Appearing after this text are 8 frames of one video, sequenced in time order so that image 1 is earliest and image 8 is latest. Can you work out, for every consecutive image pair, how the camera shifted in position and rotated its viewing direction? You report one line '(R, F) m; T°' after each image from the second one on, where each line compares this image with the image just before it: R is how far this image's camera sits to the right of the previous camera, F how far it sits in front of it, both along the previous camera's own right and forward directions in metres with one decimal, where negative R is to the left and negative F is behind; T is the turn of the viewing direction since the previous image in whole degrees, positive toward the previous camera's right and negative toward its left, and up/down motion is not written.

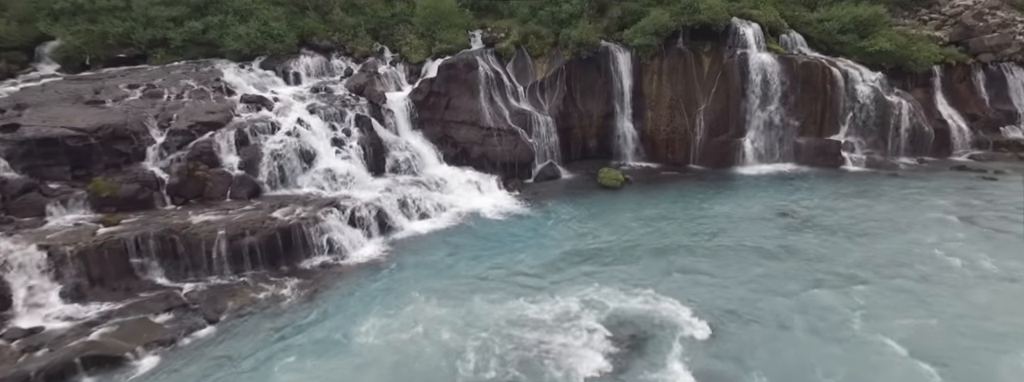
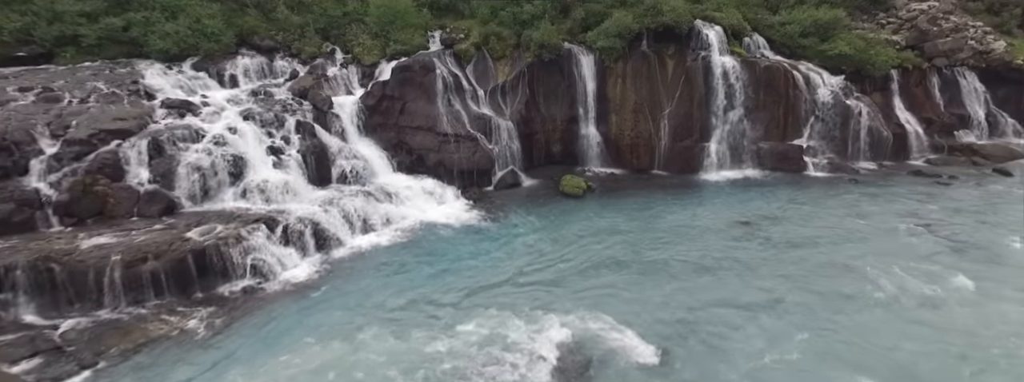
(+0.8, +0.9) m; +3°
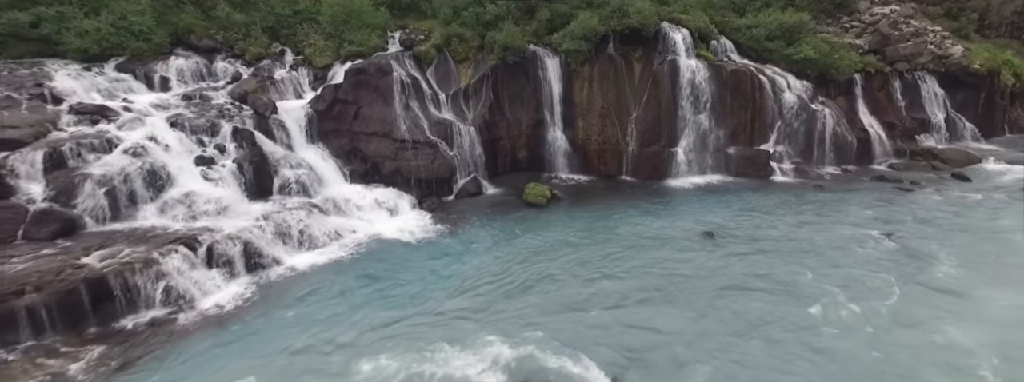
(+0.7, +0.9) m; +3°
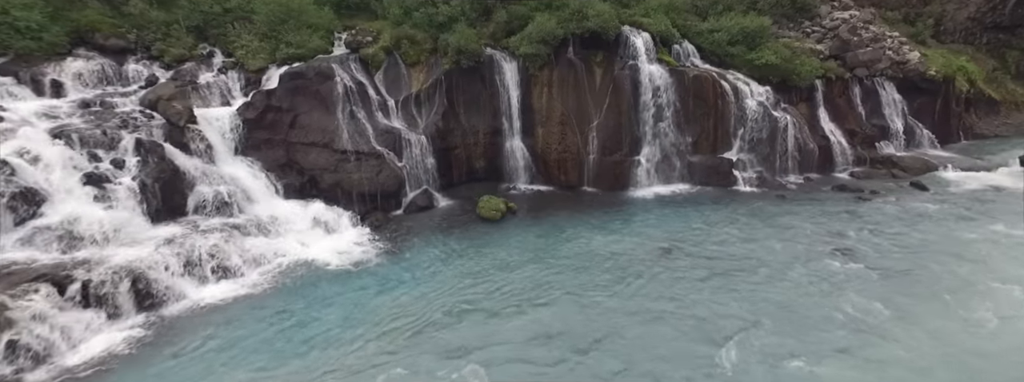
(+0.8, +1.2) m; +3°
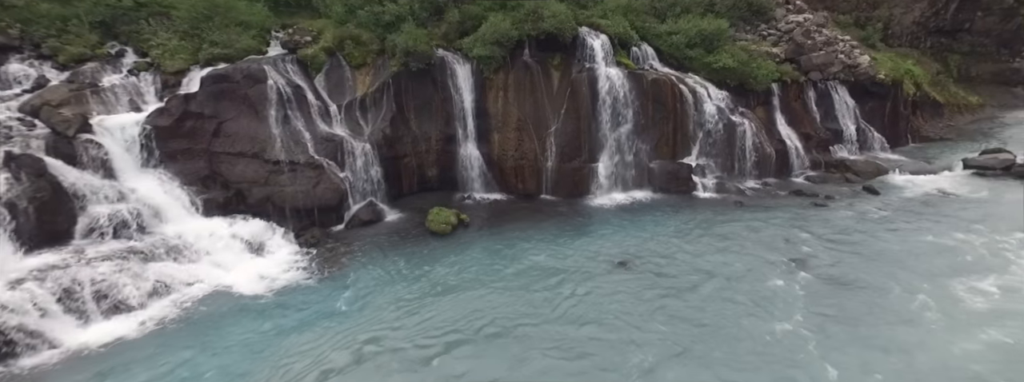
(+0.6, +1.0) m; +4°
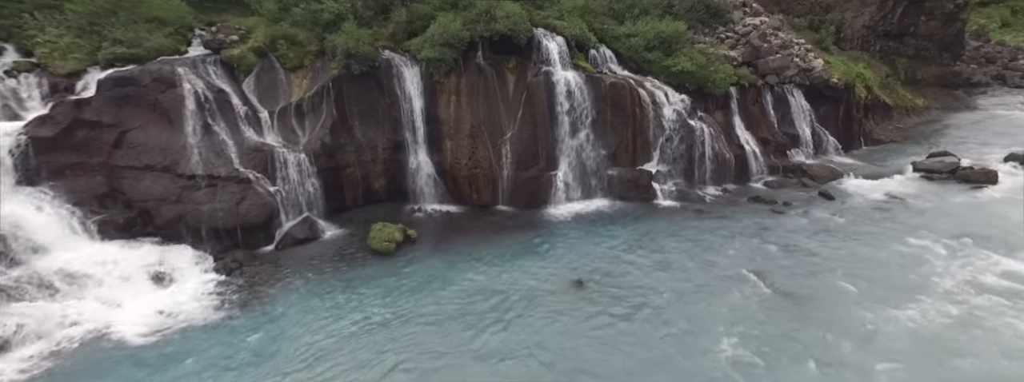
(+0.7, +0.9) m; +4°
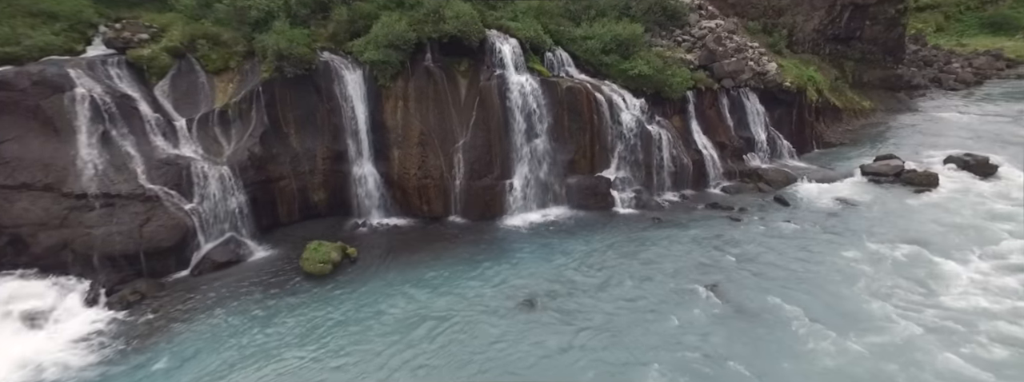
(+0.6, +0.9) m; +4°
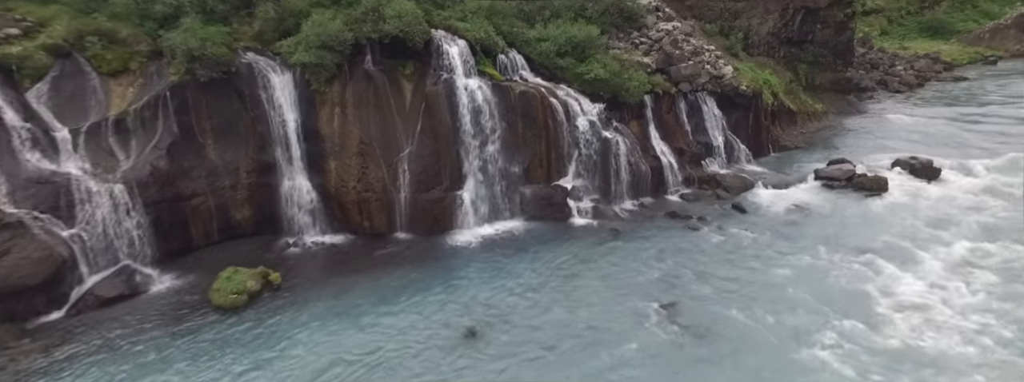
(+0.7, +1.0) m; +4°
